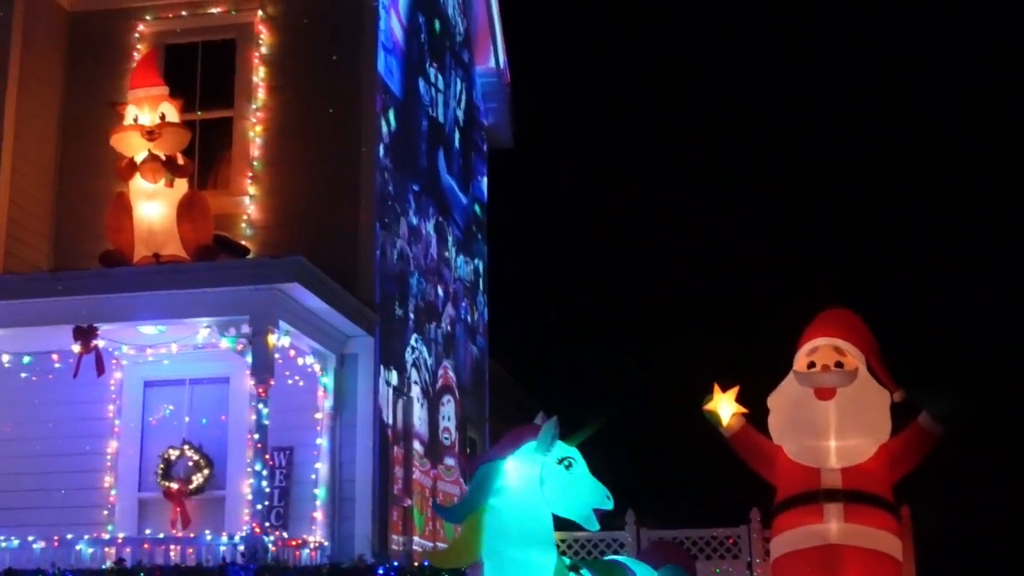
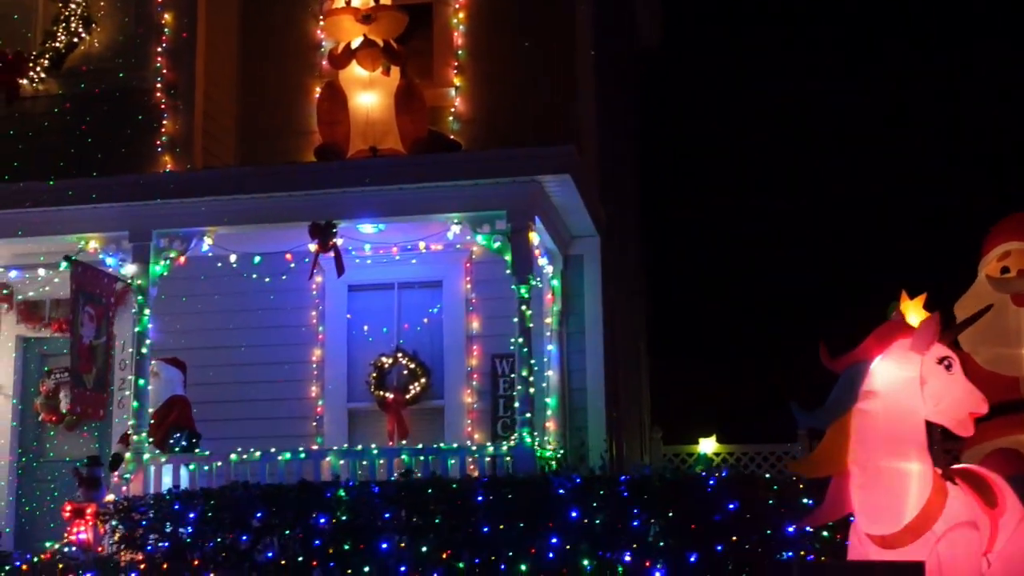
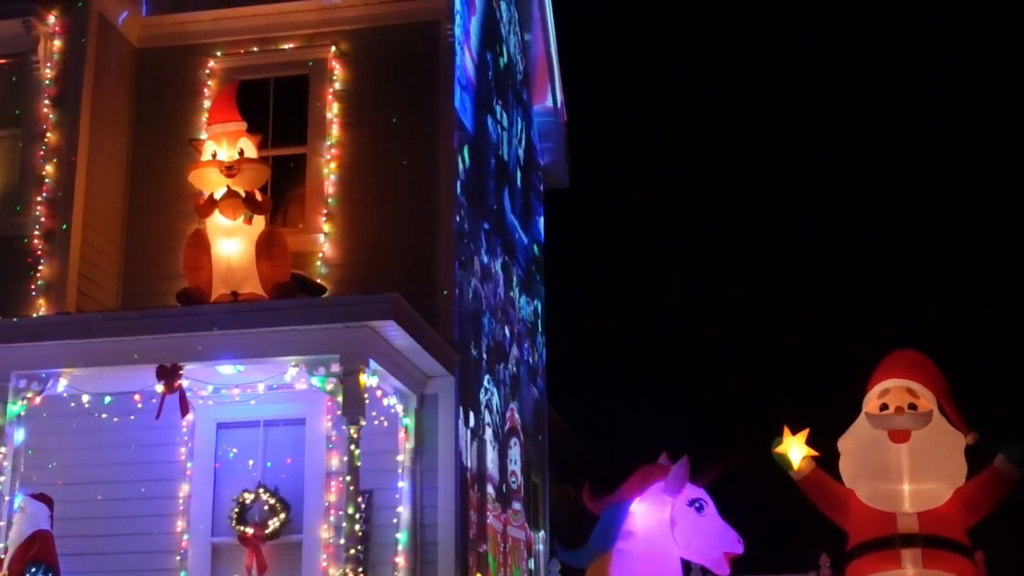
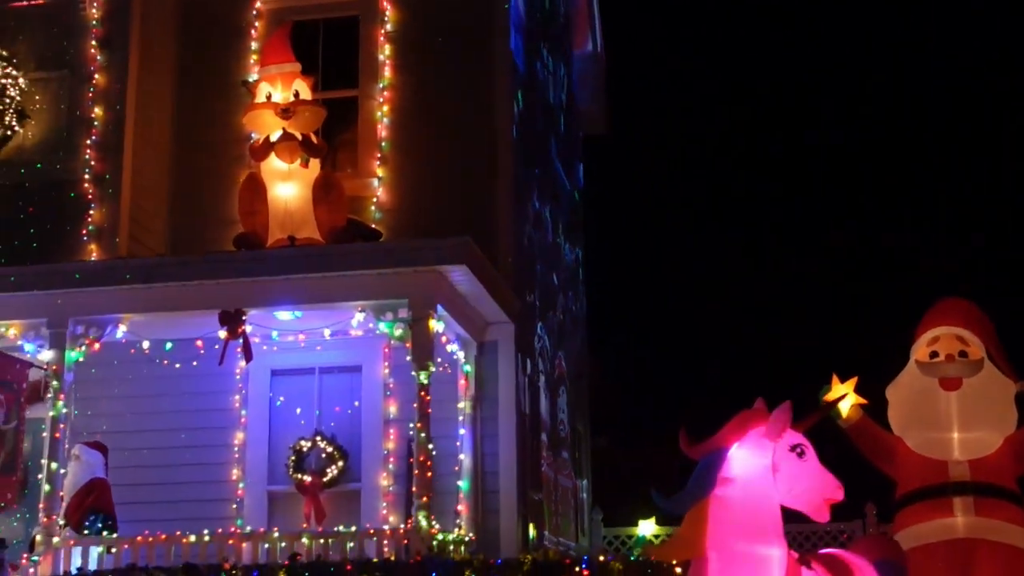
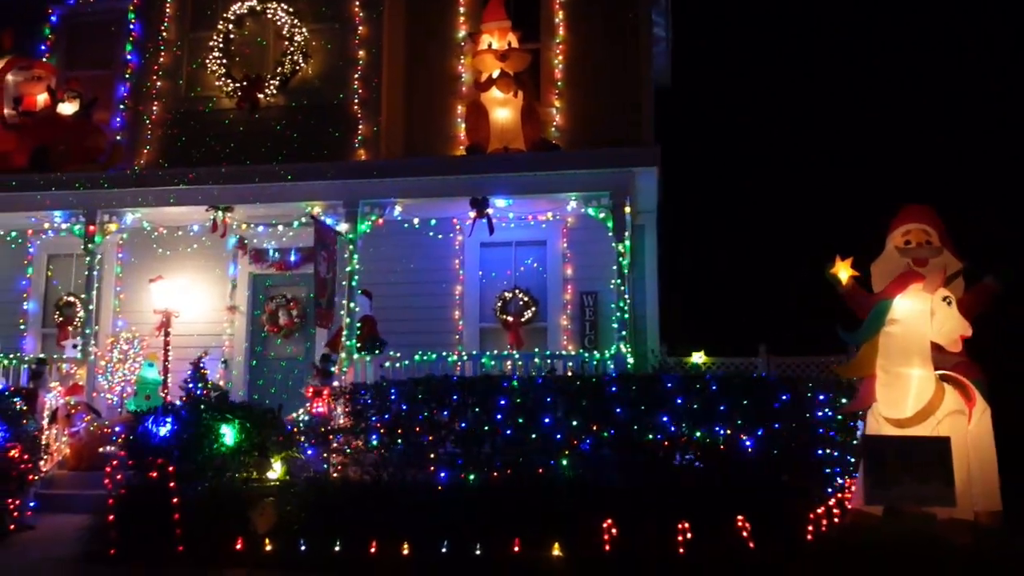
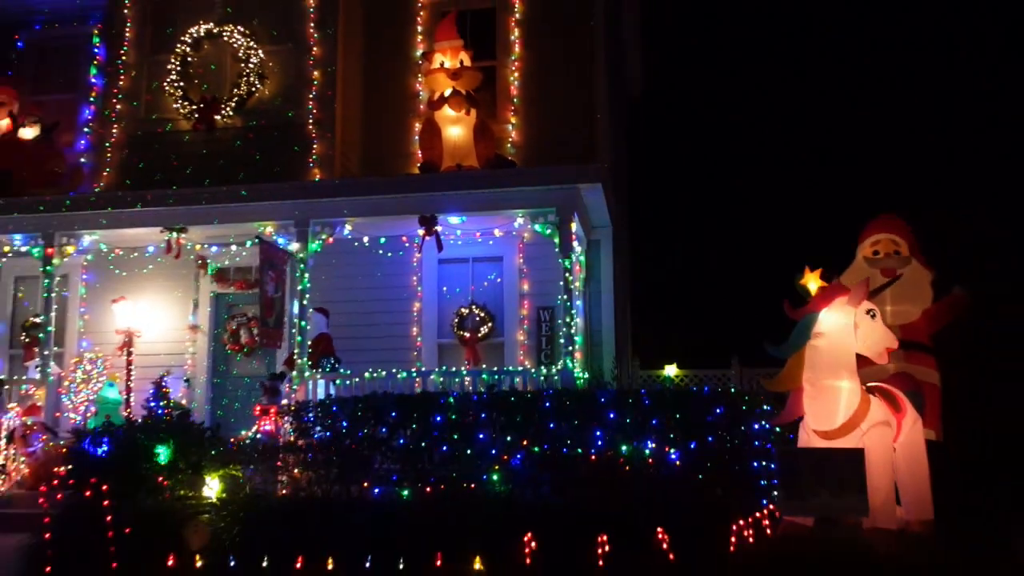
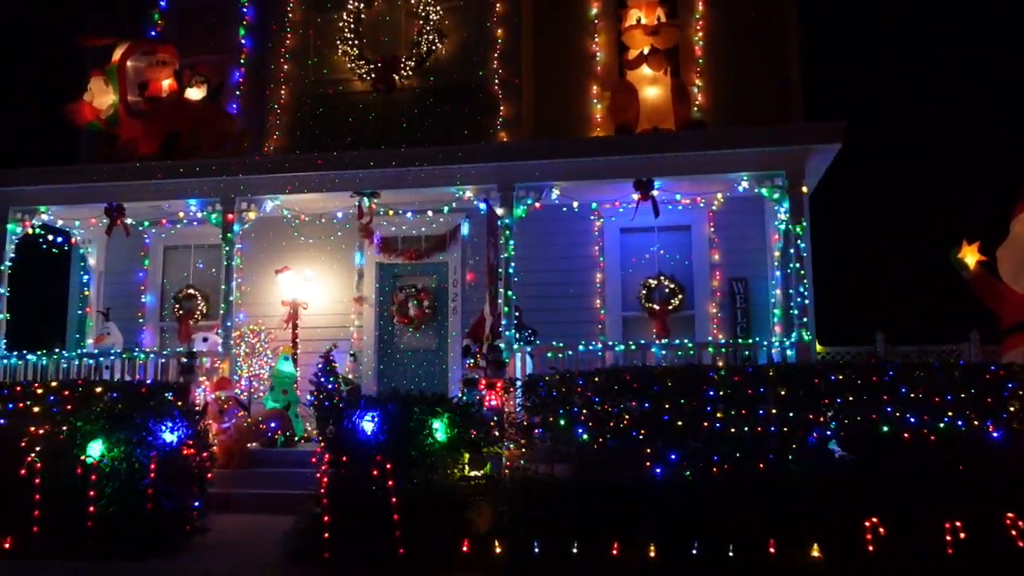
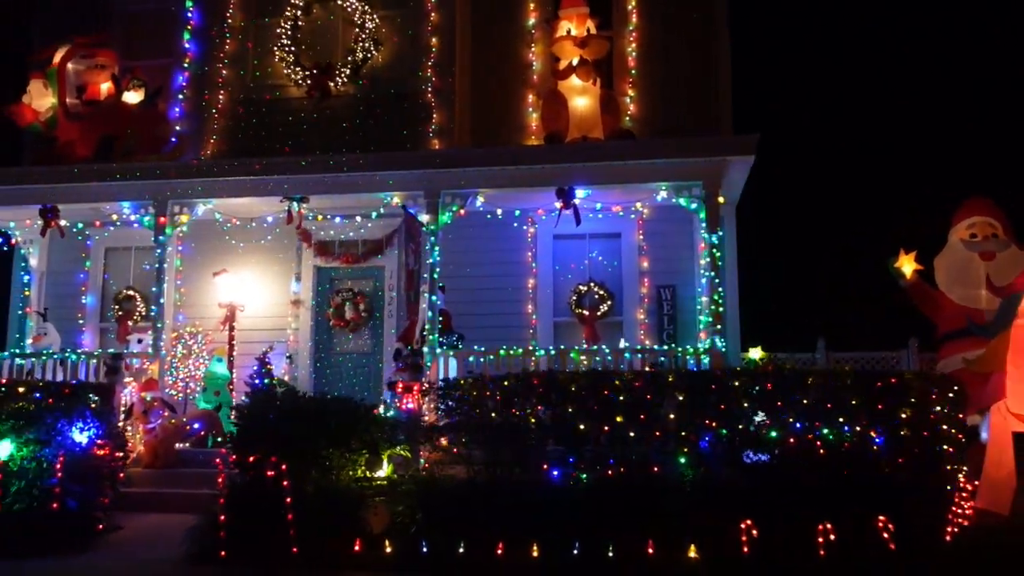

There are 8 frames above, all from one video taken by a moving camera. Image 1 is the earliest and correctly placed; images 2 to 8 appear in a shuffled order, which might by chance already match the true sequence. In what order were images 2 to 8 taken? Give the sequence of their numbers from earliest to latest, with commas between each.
3, 4, 2, 6, 5, 8, 7
